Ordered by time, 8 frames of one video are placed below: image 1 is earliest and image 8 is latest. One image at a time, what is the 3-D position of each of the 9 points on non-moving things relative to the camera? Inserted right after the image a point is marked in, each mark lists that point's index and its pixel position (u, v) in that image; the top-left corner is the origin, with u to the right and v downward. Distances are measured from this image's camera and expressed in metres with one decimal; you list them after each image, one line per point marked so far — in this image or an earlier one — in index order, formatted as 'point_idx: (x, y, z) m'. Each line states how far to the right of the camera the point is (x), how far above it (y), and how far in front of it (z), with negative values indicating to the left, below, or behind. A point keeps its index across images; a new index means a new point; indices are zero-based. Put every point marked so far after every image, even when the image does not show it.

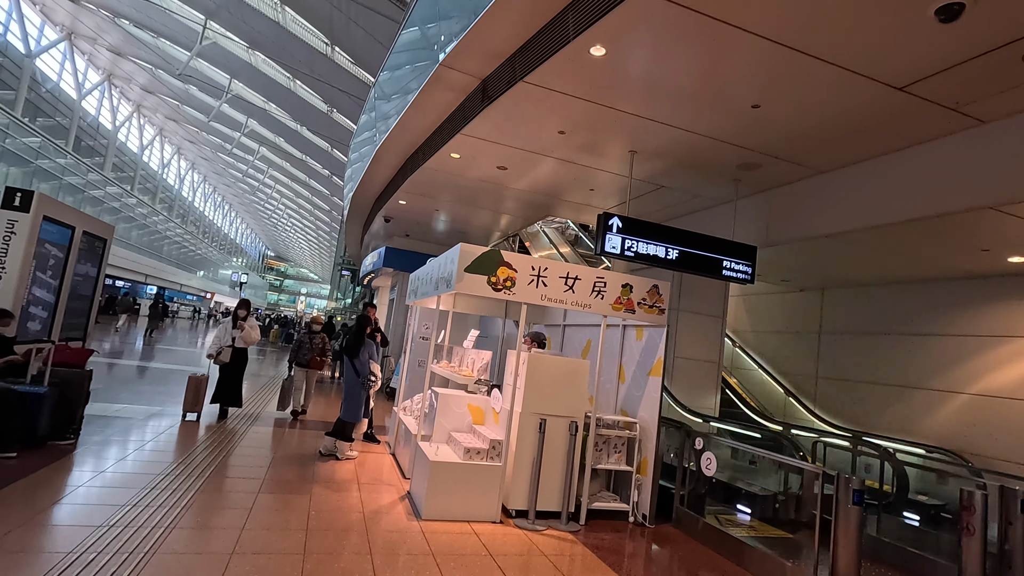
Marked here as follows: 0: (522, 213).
0: (+0.2, +1.4, +9.9) m
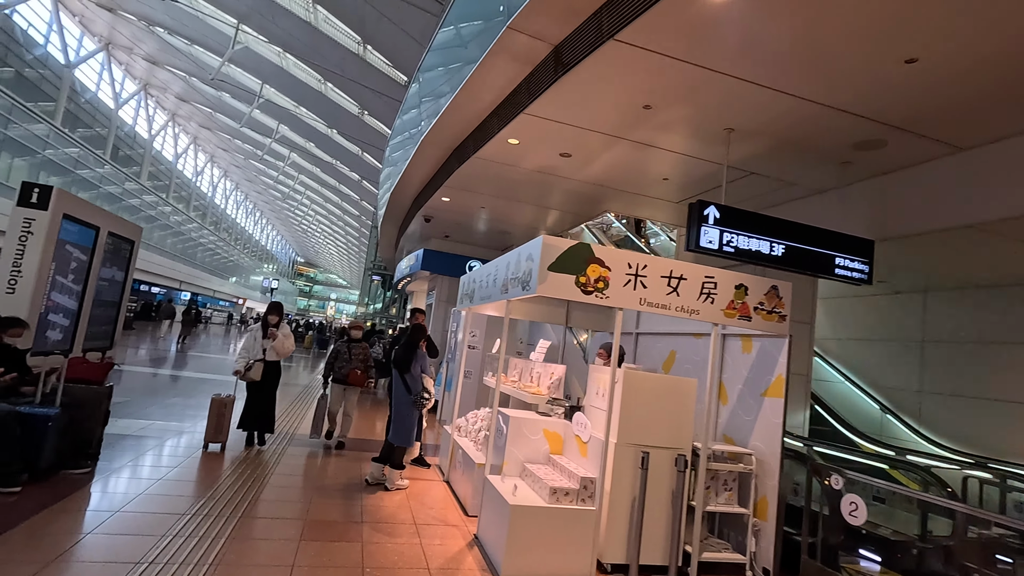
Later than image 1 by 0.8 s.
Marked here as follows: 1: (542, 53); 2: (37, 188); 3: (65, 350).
0: (+1.1, +1.3, +9.1) m
1: (+0.3, +2.0, +4.5) m
2: (-4.7, +1.0, +5.3) m
3: (-5.0, -0.7, +5.9) m
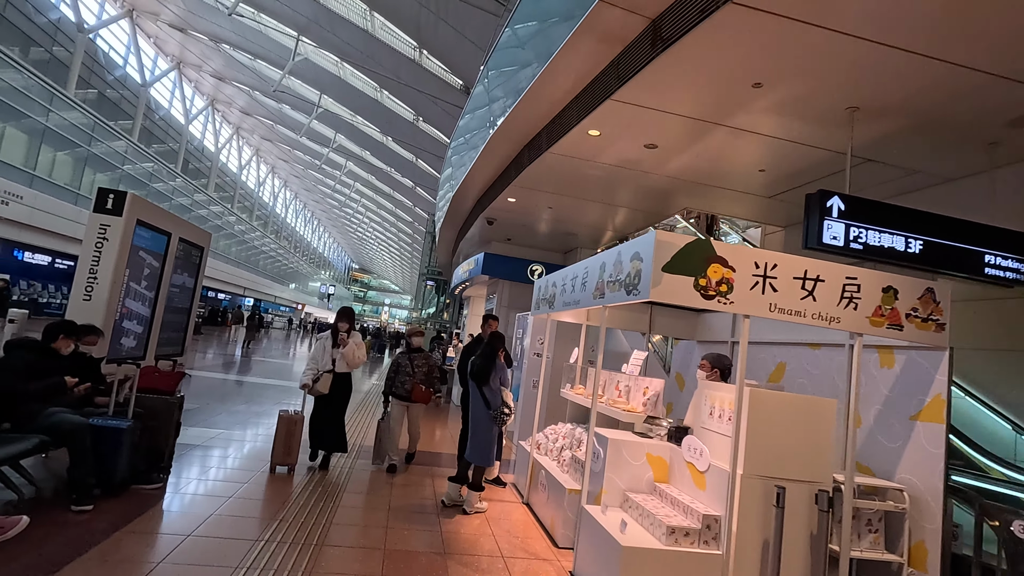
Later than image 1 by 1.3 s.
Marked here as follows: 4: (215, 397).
0: (+2.2, +1.2, +8.5) m
1: (+0.9, +1.9, +4.0) m
2: (-3.9, +0.9, +5.3) m
3: (-4.1, -0.8, +5.9) m
4: (-5.8, -2.1, +10.3) m
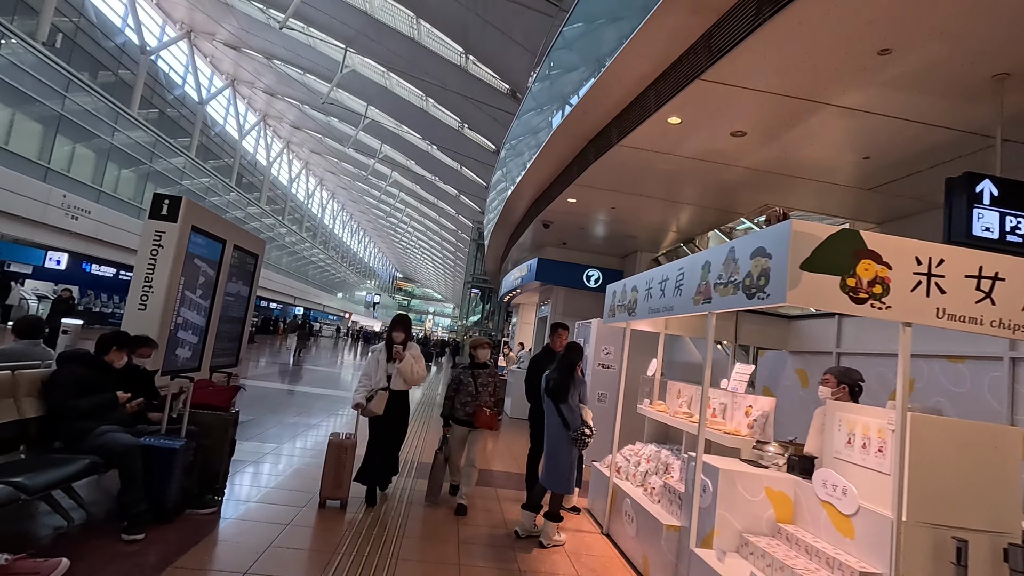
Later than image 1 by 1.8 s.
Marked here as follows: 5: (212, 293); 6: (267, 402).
0: (+3.0, +1.2, +7.8) m
1: (+1.5, +1.9, +3.5) m
2: (-3.3, +0.8, +5.1) m
3: (-3.4, -0.9, +5.7) m
4: (-4.7, -2.2, +10.2) m
5: (-3.3, -0.1, +6.0) m
6: (-4.9, -2.2, +10.6) m
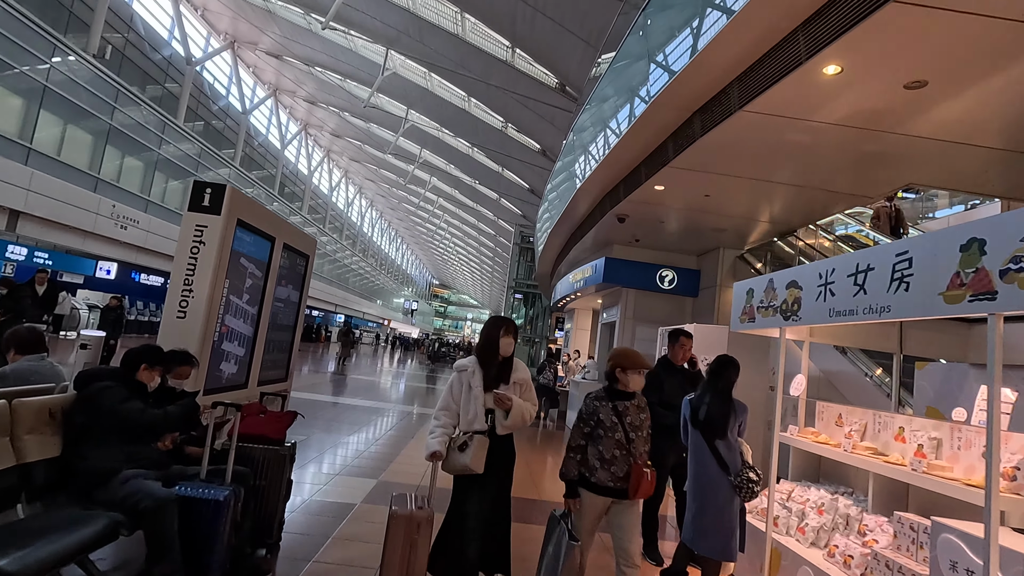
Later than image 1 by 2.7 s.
0: (+4.0, +1.2, +6.7) m
1: (+2.2, +2.0, +2.4) m
2: (-2.5, +0.8, +4.4) m
3: (-2.5, -0.9, +4.9) m
4: (-3.5, -2.3, +9.5) m
5: (-2.5, -0.1, +5.2) m
6: (-3.7, -2.3, +9.9) m
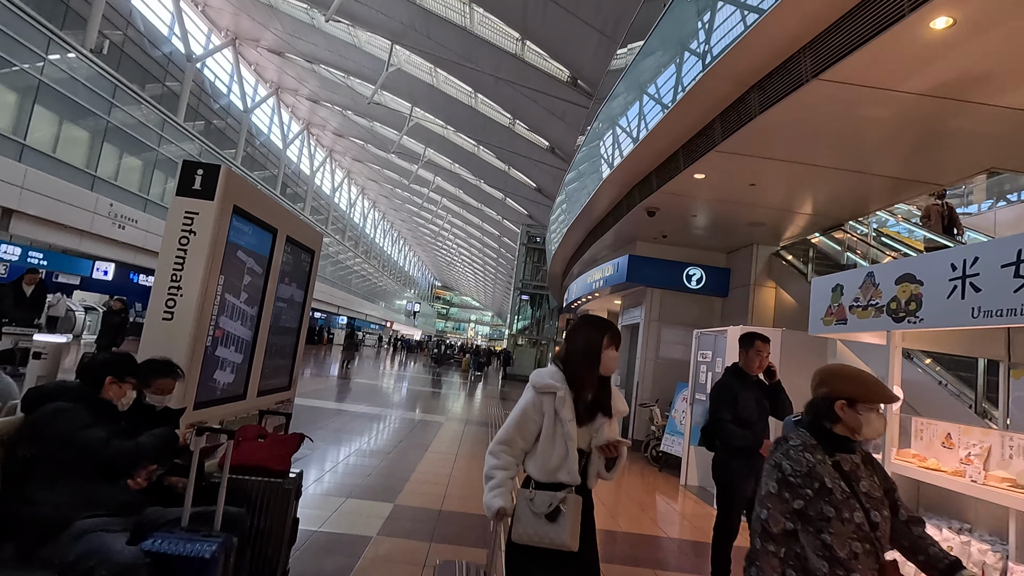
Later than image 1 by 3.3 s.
0: (+4.3, +1.2, +6.1) m
1: (+2.4, +2.0, +1.8) m
2: (-2.2, +0.8, +3.8) m
3: (-2.2, -0.9, +4.3) m
4: (-3.2, -2.3, +8.9) m
5: (-2.2, -0.1, +4.6) m
6: (-3.4, -2.3, +9.3) m
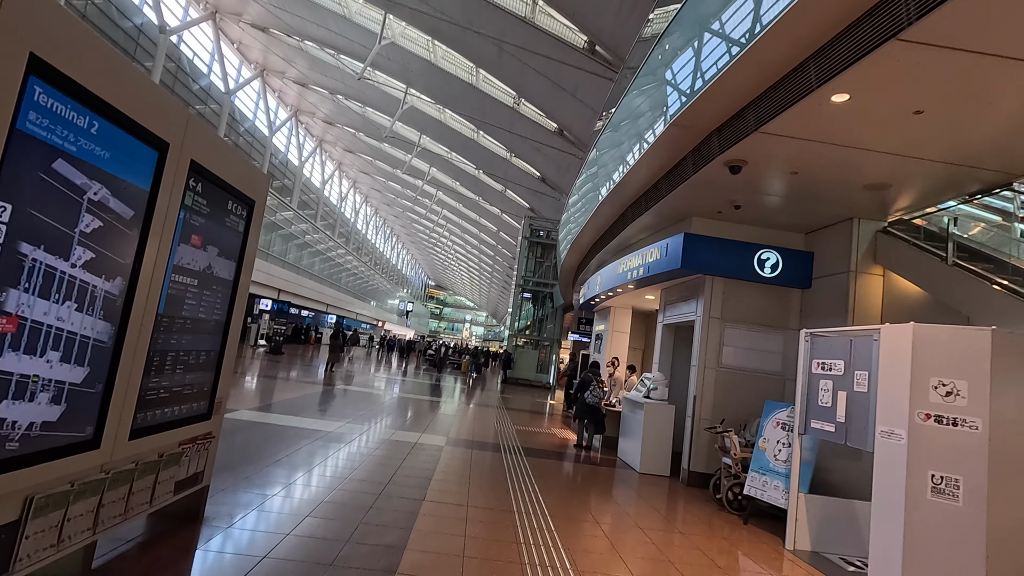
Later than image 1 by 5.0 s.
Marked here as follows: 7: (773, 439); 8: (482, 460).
0: (+4.6, +1.3, +4.1) m
1: (+2.8, +2.2, -0.2) m
2: (-1.8, +1.0, +1.7) m
3: (-1.9, -0.7, +2.3) m
4: (-2.9, -2.1, +6.8) m
5: (-1.8, +0.1, +2.5) m
6: (-3.1, -2.1, +7.2) m
7: (+2.6, -1.5, +5.4) m
8: (-0.4, -2.5, +7.9) m
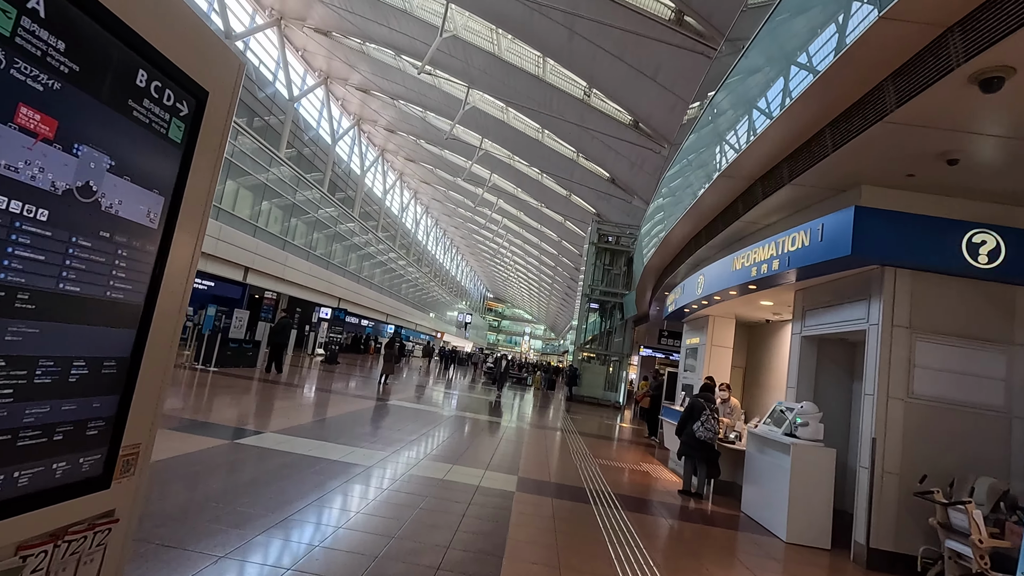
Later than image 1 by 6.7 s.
0: (+5.3, +1.4, +1.8) m
1: (+3.0, +2.4, -2.2) m
2: (-1.4, +1.2, +0.1) m
3: (-1.4, -0.5, +0.6) m
4: (-2.0, -2.1, +5.2) m
5: (-1.3, +0.3, +0.9) m
6: (-2.2, -2.1, +5.7) m
7: (+3.4, -1.4, +3.2) m
8: (+0.6, -2.5, +6.0) m
